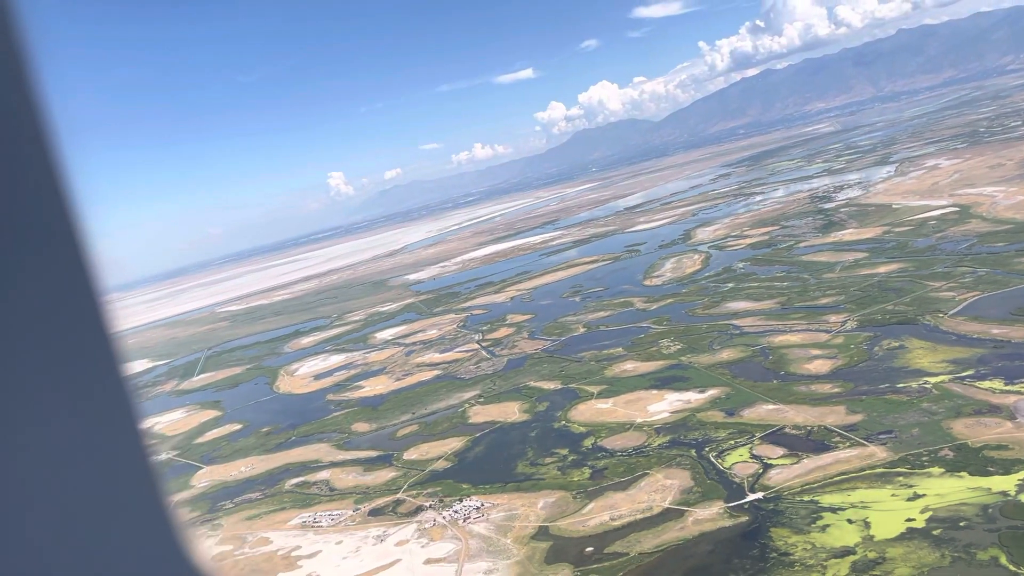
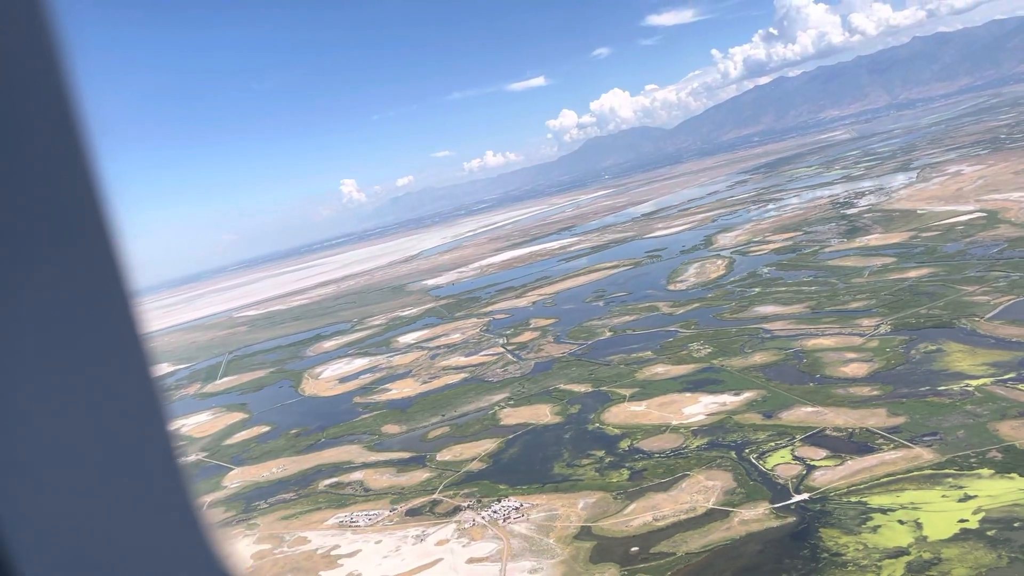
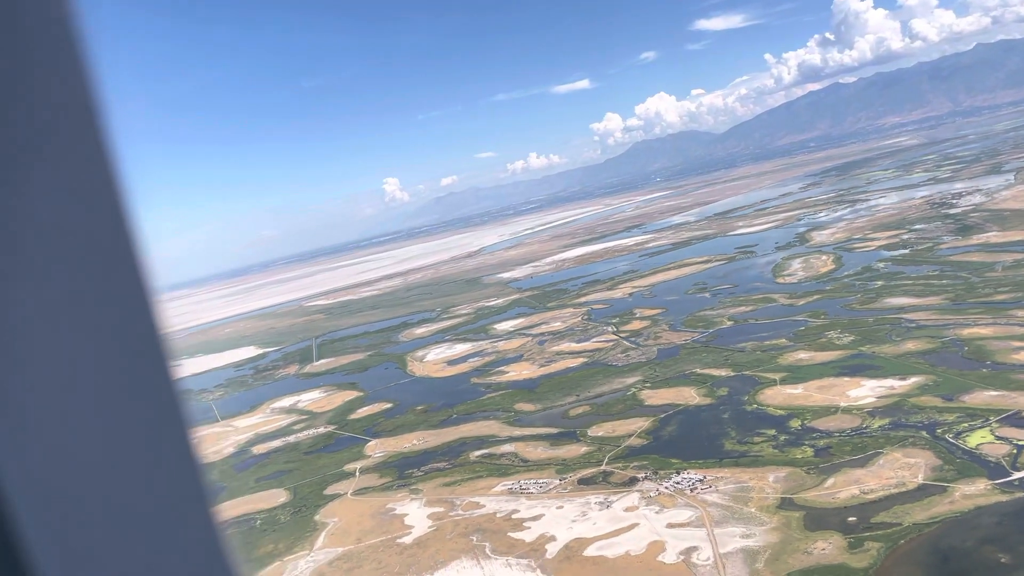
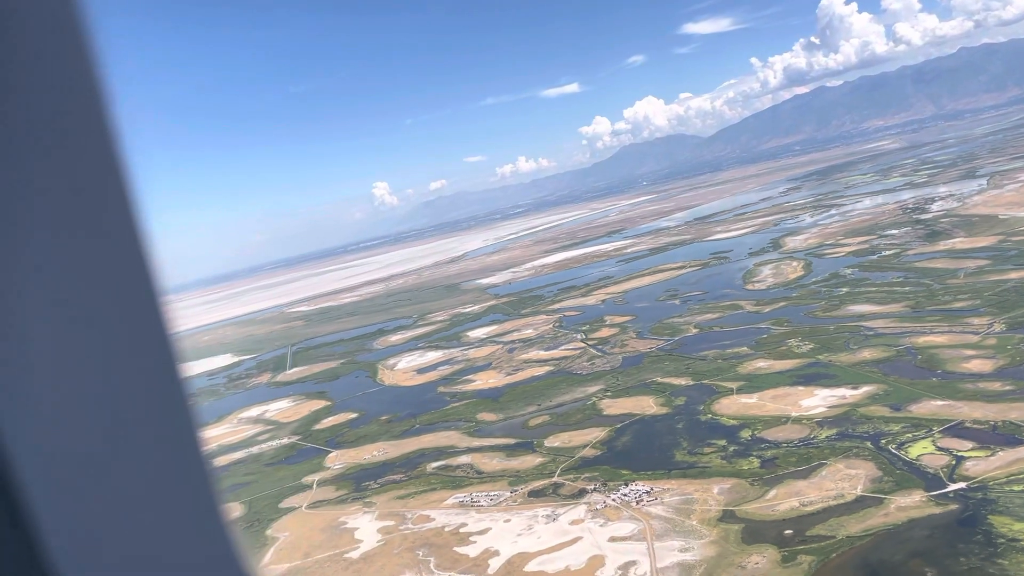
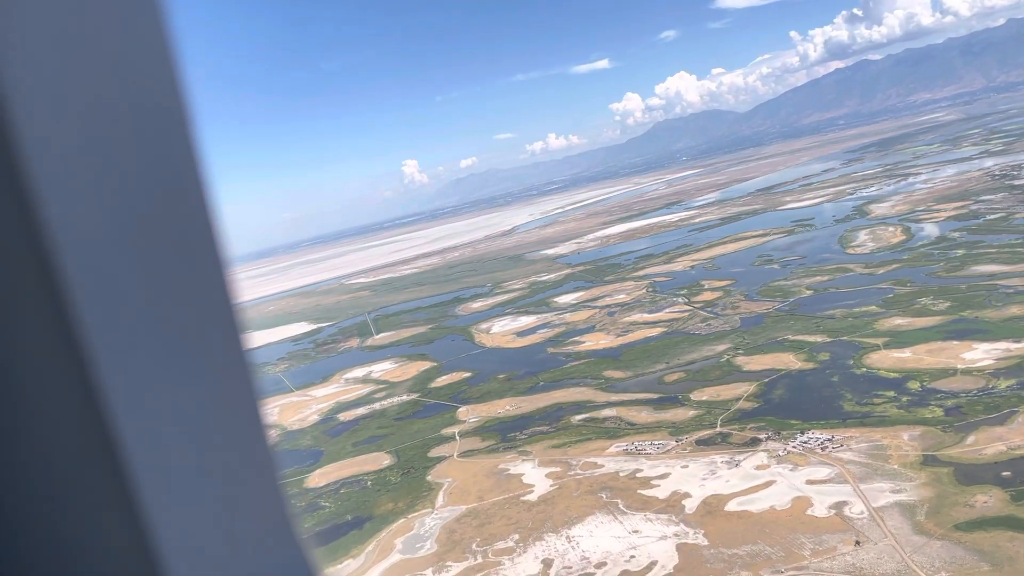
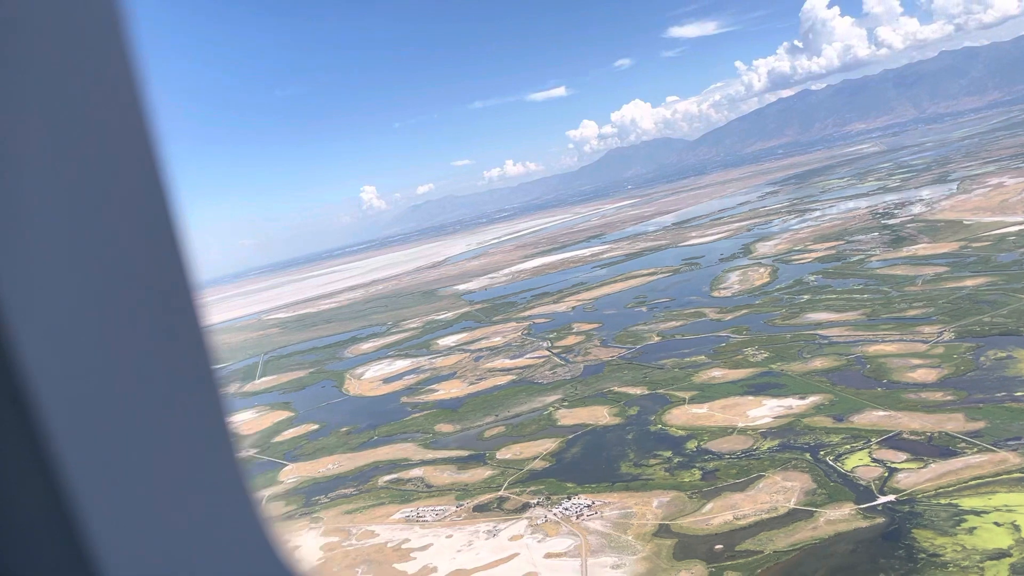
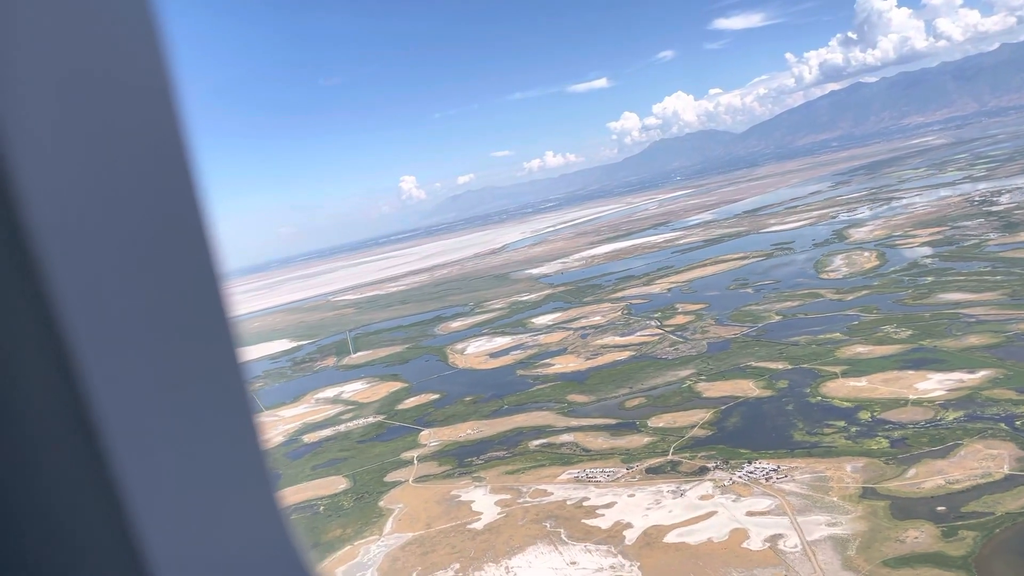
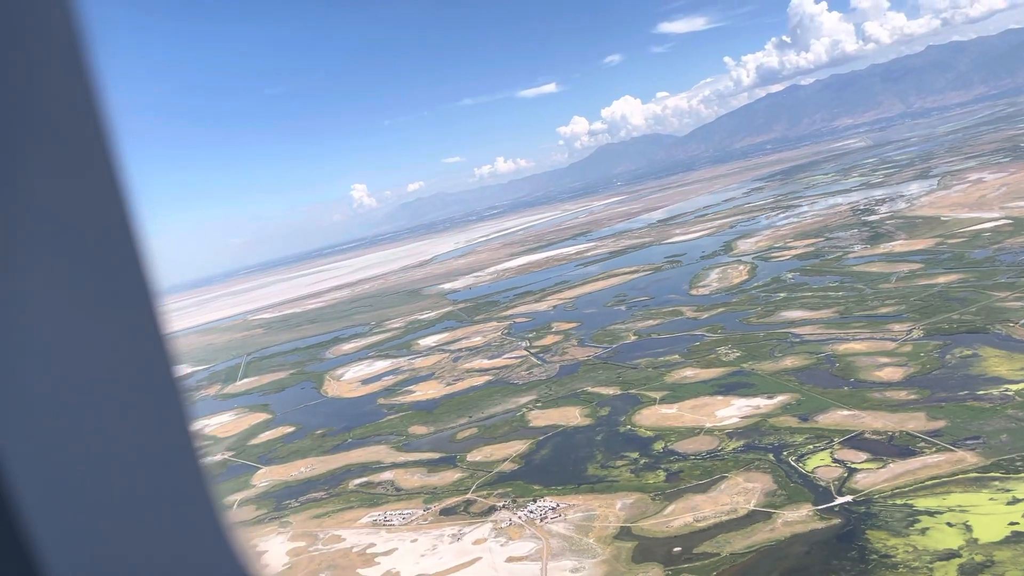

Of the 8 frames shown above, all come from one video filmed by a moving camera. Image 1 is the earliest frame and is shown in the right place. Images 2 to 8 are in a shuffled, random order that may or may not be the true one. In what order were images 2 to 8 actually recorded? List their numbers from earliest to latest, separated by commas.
2, 8, 6, 4, 3, 7, 5
